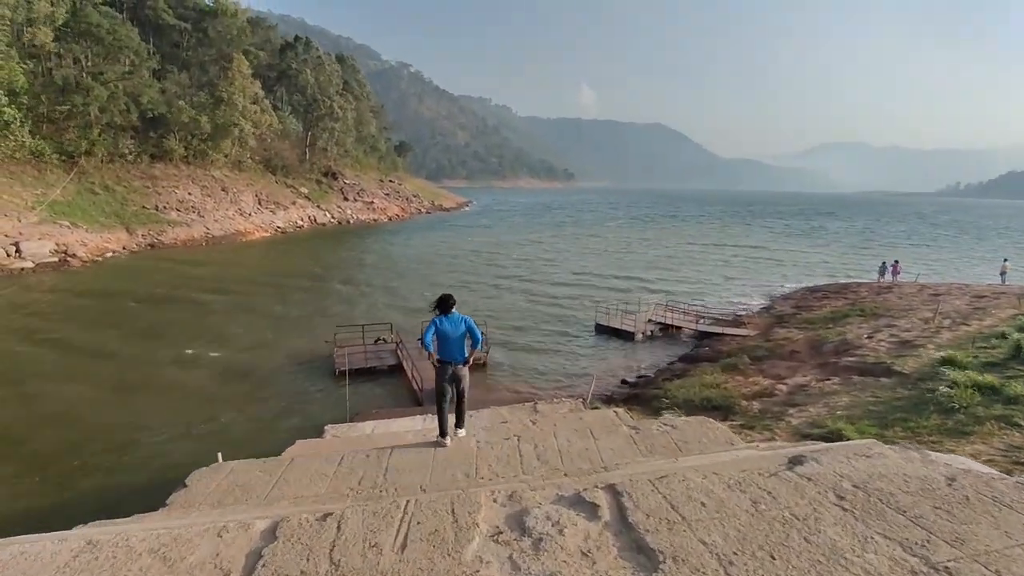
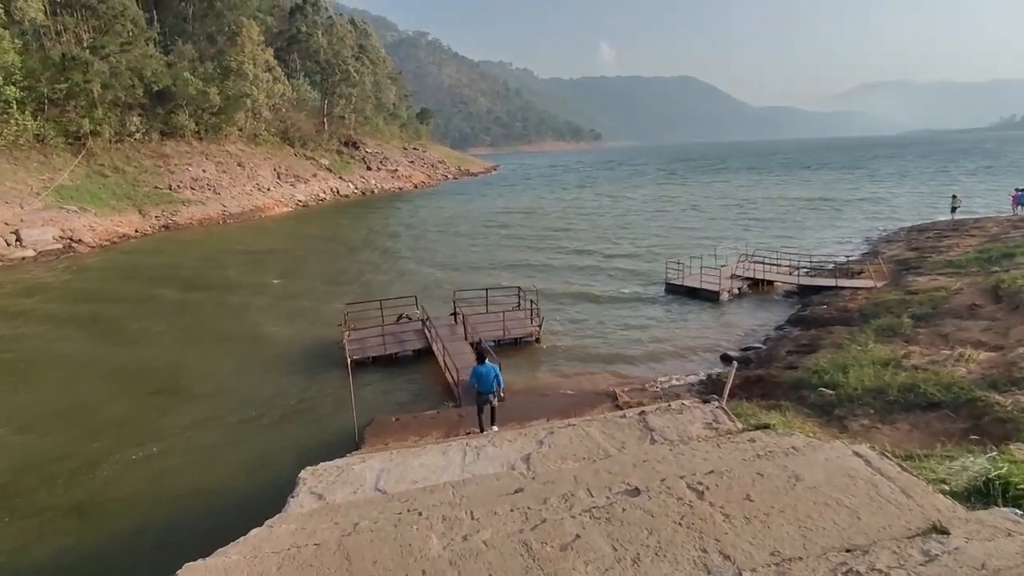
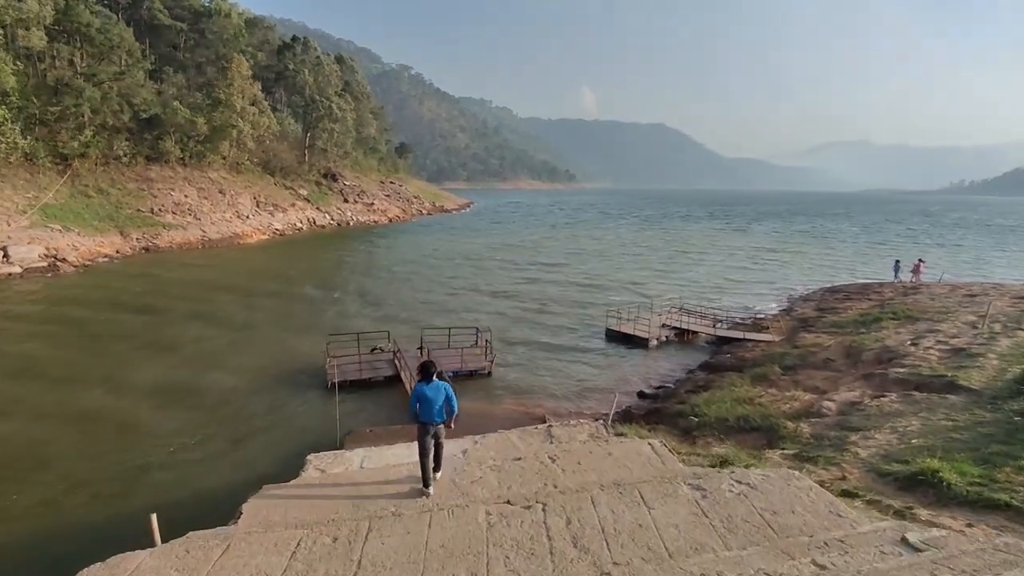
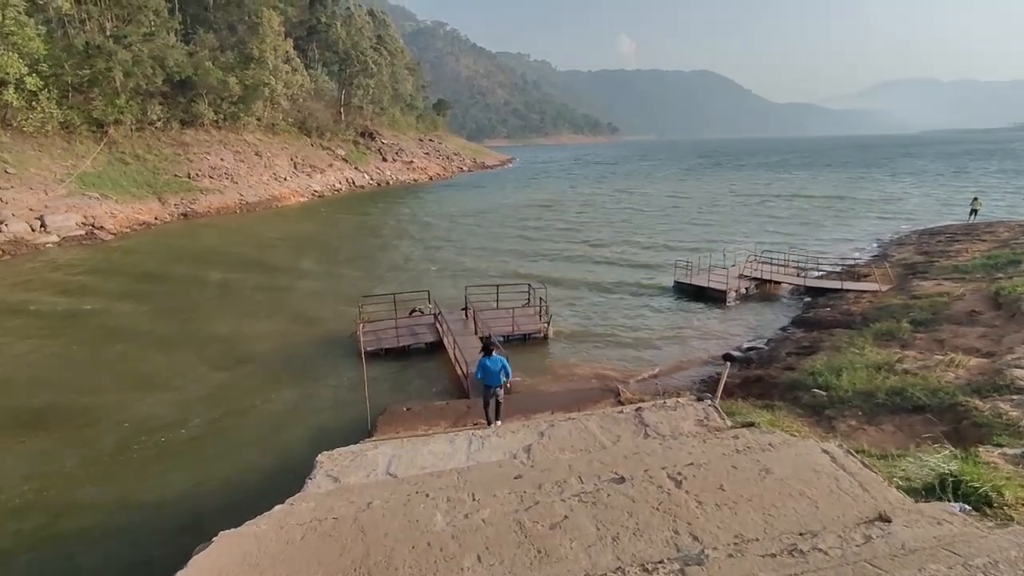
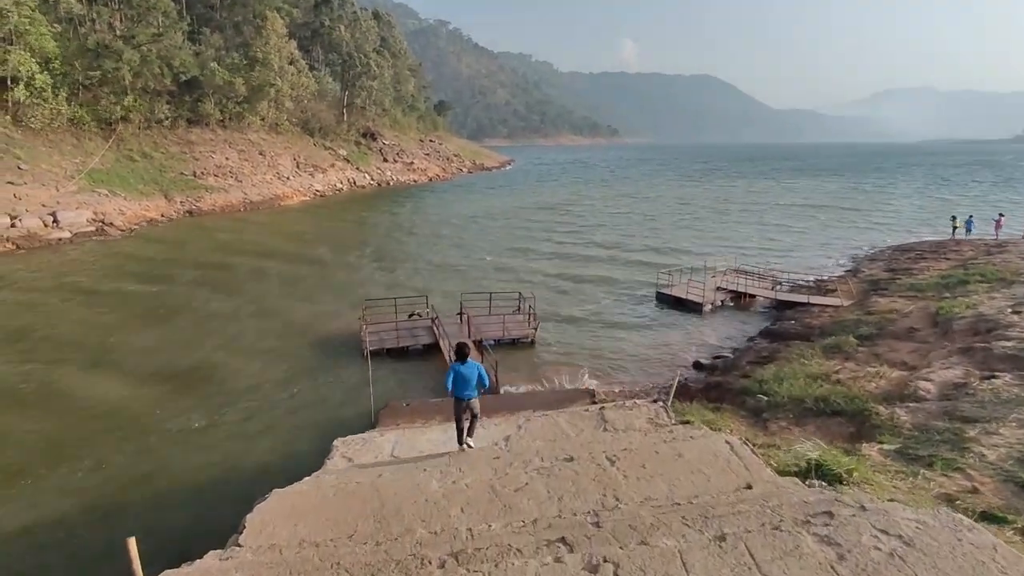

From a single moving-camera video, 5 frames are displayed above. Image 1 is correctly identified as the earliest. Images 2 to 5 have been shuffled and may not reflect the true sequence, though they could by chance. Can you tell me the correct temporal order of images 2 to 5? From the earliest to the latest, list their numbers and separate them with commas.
3, 5, 4, 2
